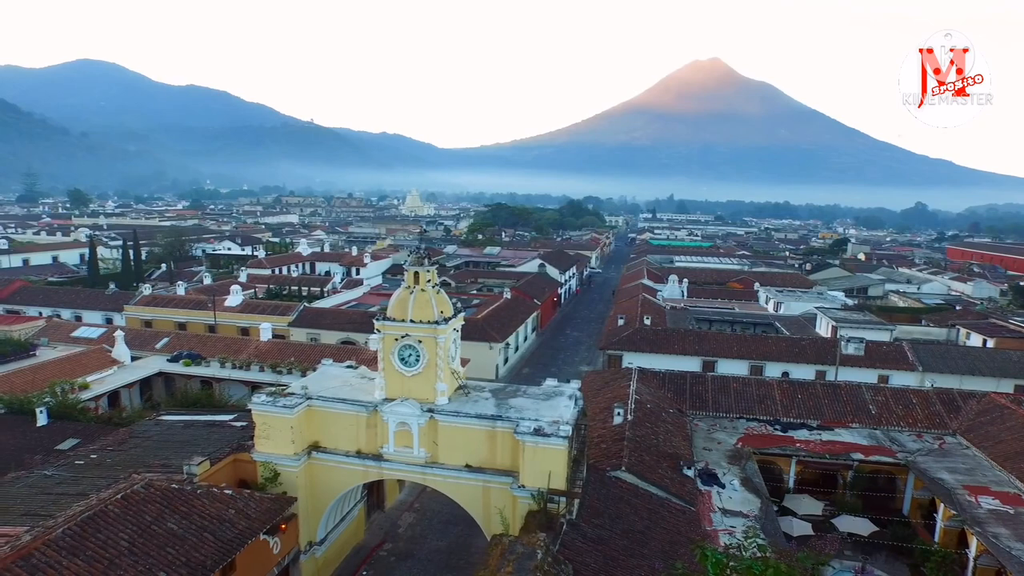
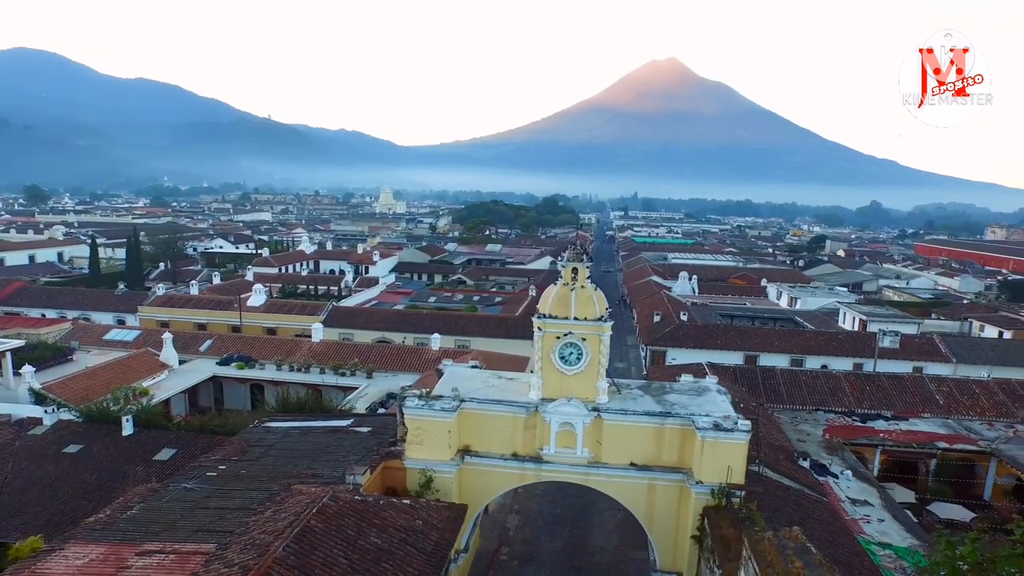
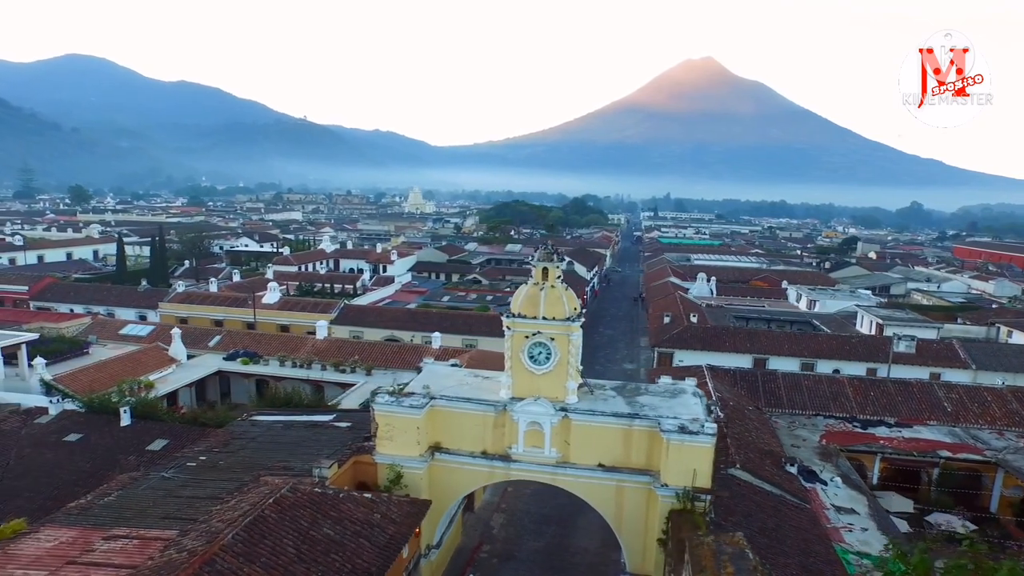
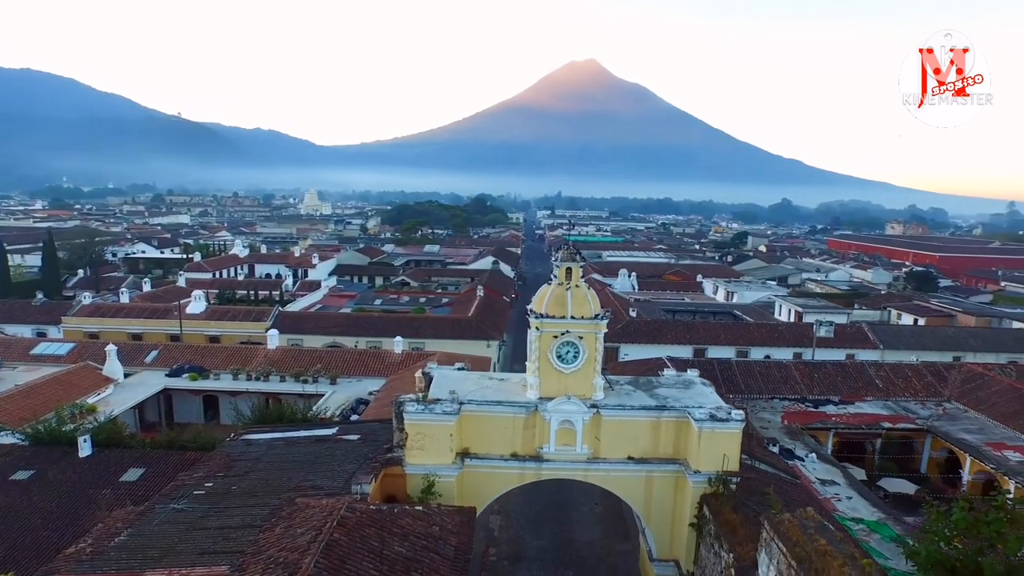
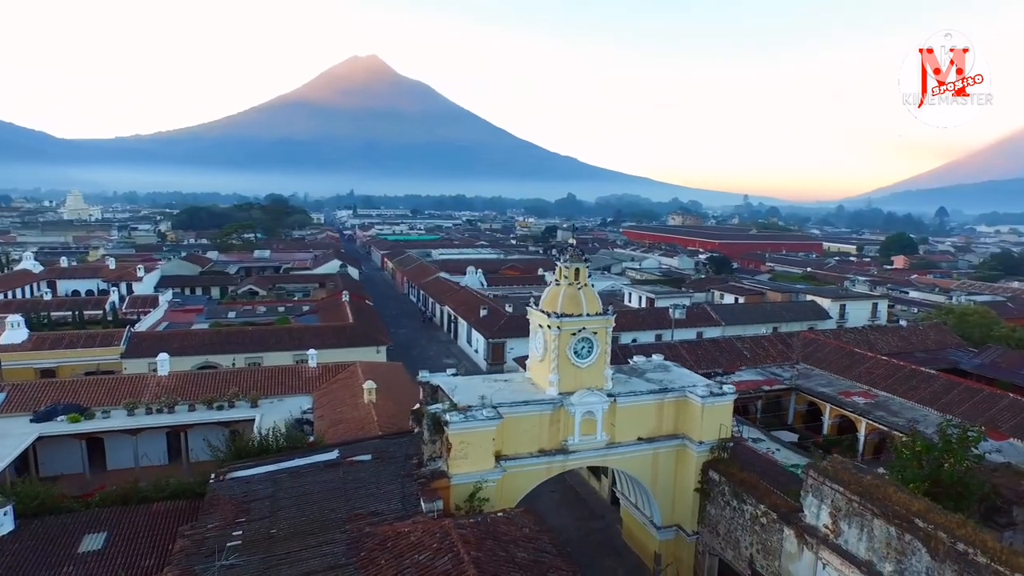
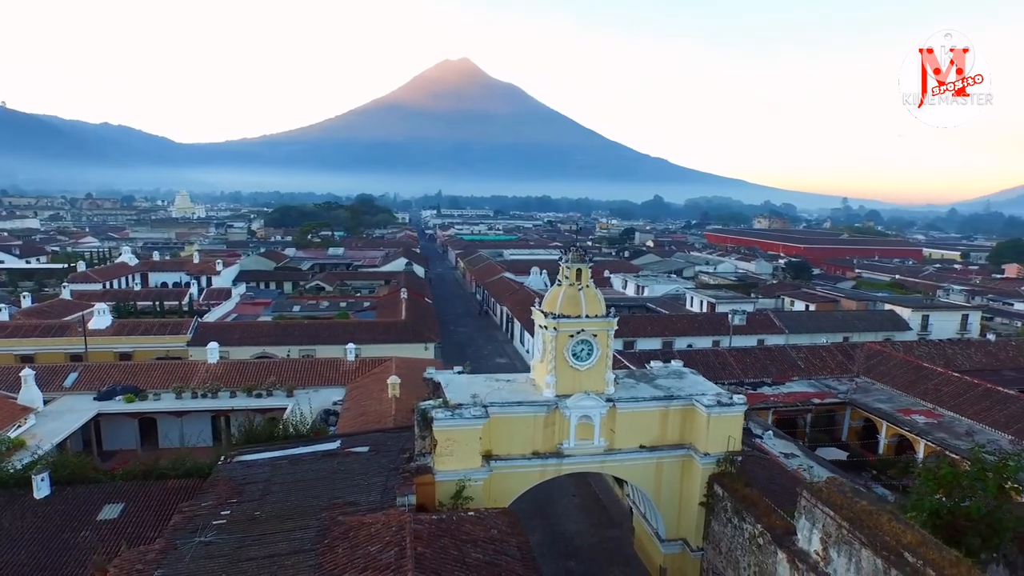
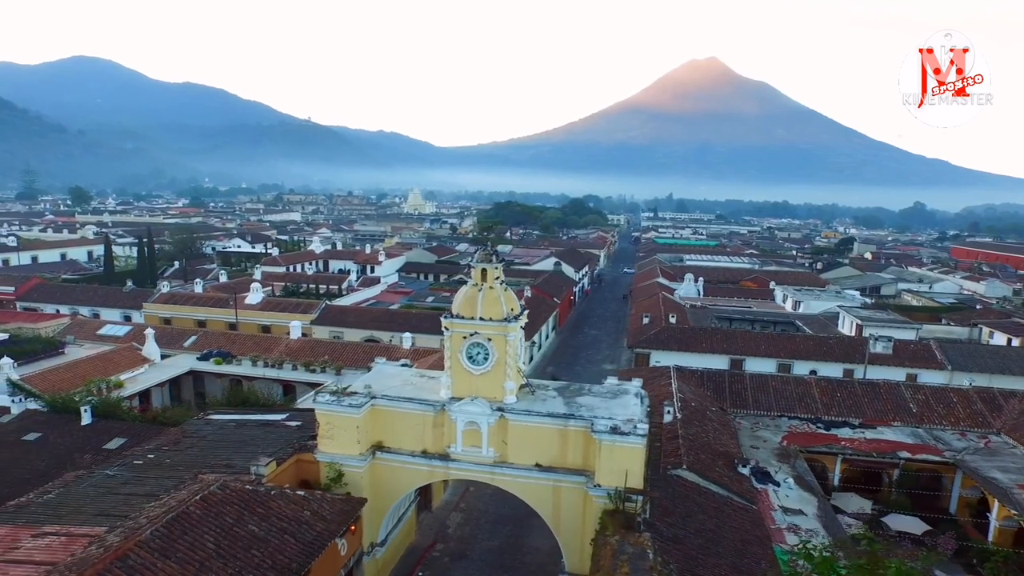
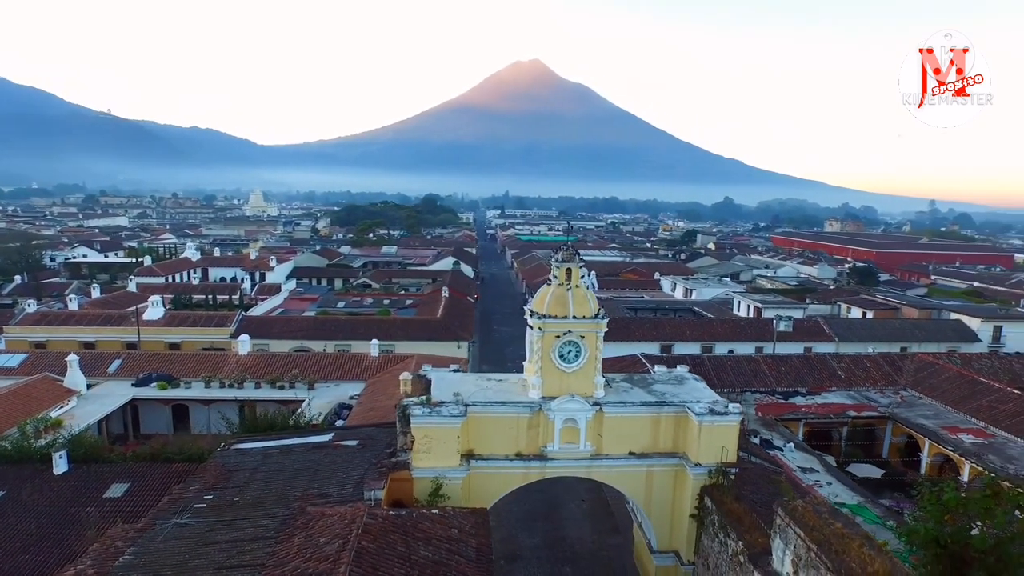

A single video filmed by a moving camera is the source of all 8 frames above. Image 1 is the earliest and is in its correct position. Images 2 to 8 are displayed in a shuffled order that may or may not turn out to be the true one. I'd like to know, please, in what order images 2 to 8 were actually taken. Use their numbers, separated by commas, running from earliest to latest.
7, 3, 2, 4, 8, 6, 5
